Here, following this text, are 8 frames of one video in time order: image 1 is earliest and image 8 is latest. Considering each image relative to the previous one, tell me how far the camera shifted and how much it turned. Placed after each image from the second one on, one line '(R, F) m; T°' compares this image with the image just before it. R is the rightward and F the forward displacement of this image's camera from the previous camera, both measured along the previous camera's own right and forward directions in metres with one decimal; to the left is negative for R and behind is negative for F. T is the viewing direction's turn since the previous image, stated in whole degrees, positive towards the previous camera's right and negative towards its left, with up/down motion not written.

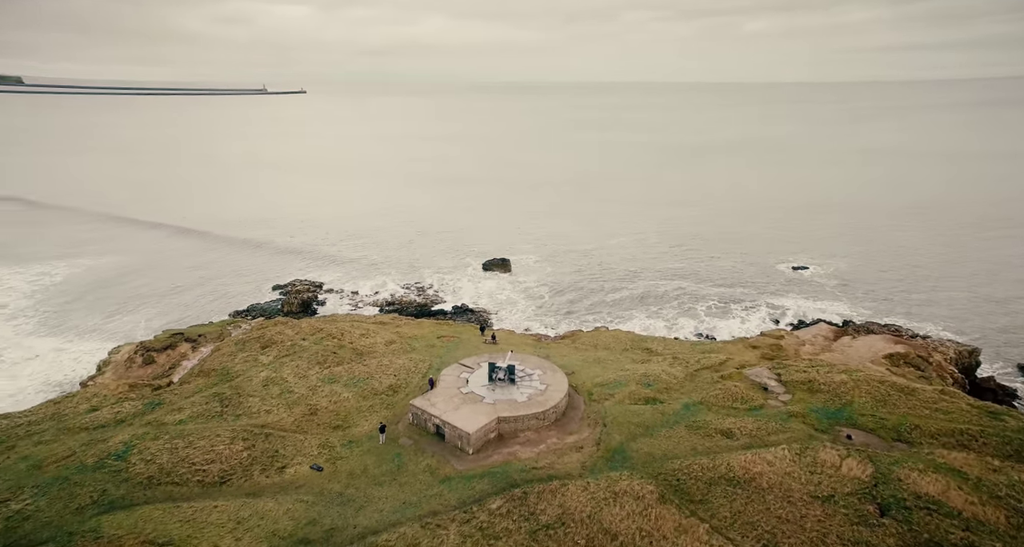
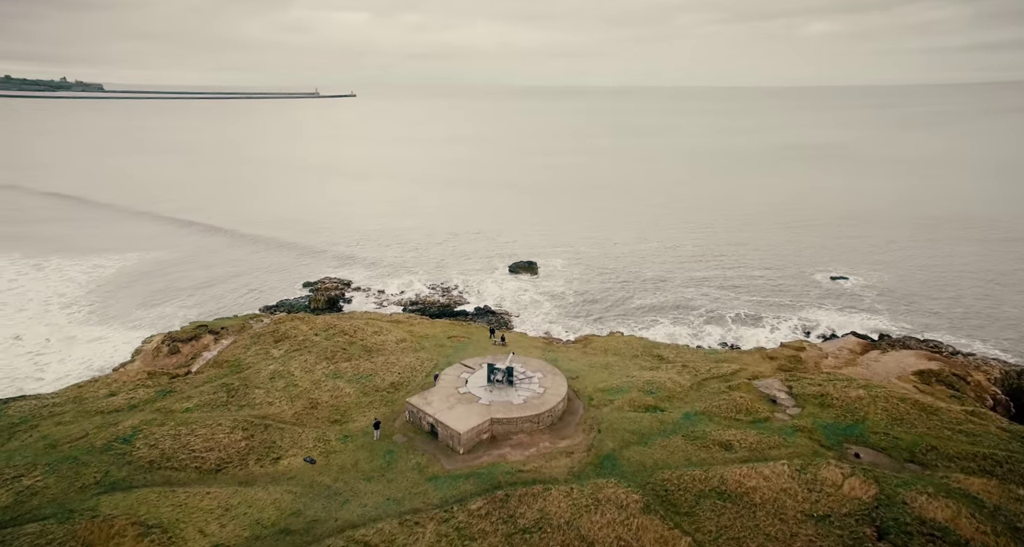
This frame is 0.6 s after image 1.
(+1.2, +0.1) m; -4°
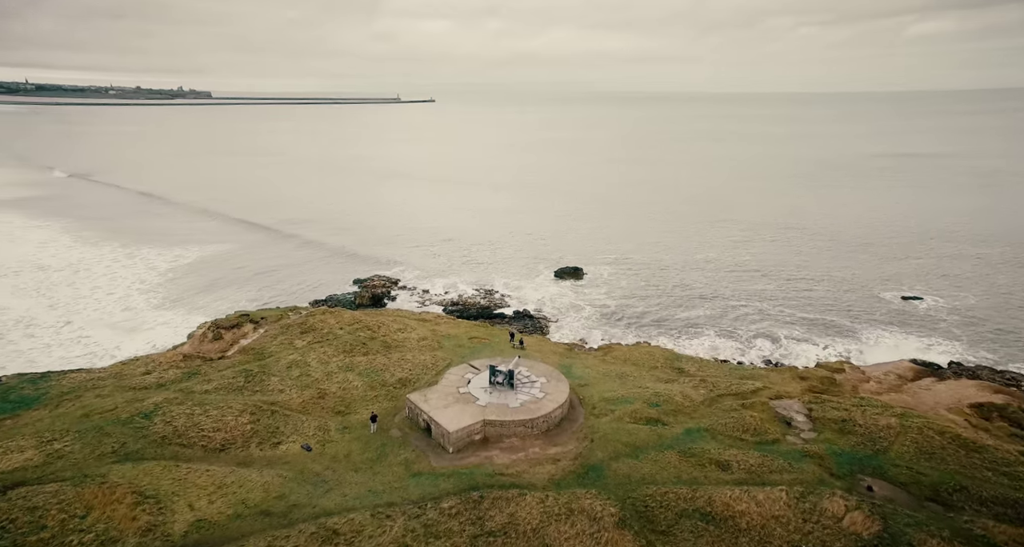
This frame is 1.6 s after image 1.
(+1.9, +0.2) m; -7°
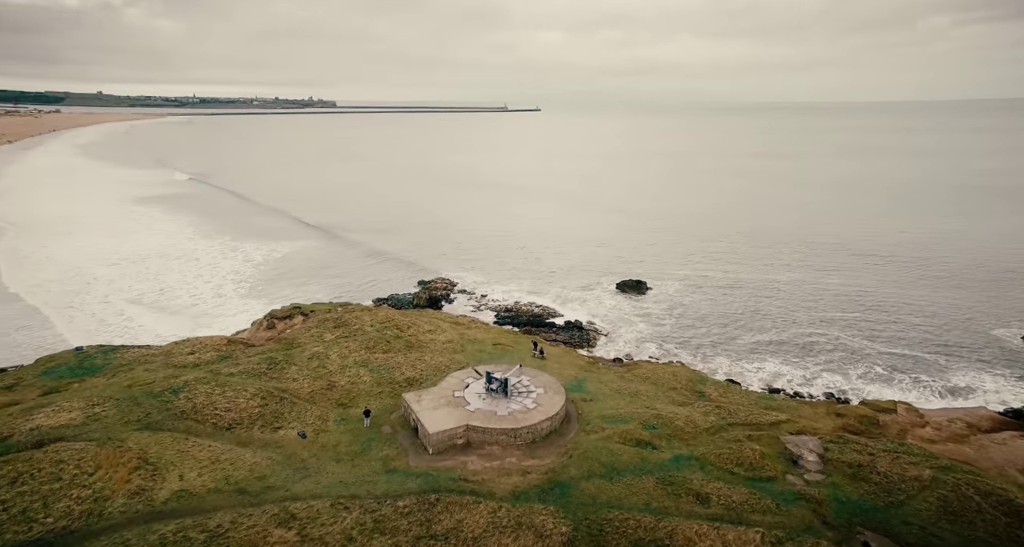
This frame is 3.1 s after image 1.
(+2.8, +0.3) m; -10°
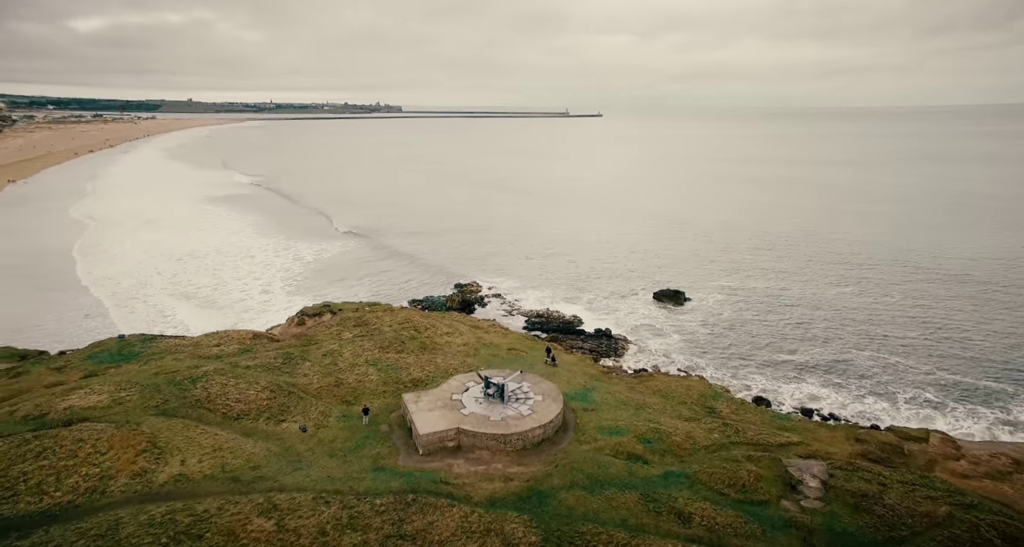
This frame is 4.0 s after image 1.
(+1.7, +0.1) m; -6°
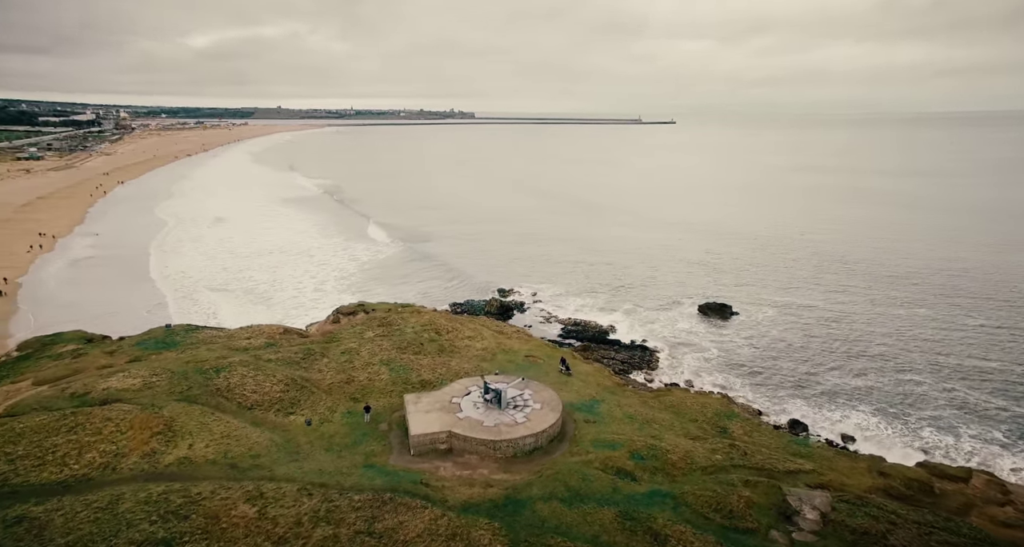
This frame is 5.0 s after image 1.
(+1.9, +0.1) m; -7°
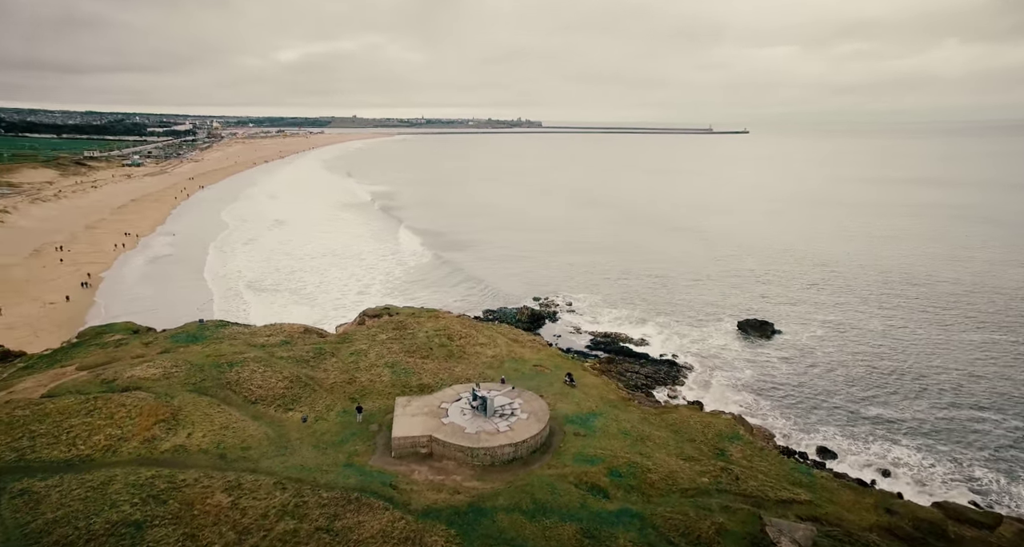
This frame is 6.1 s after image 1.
(+2.1, +0.2) m; -6°
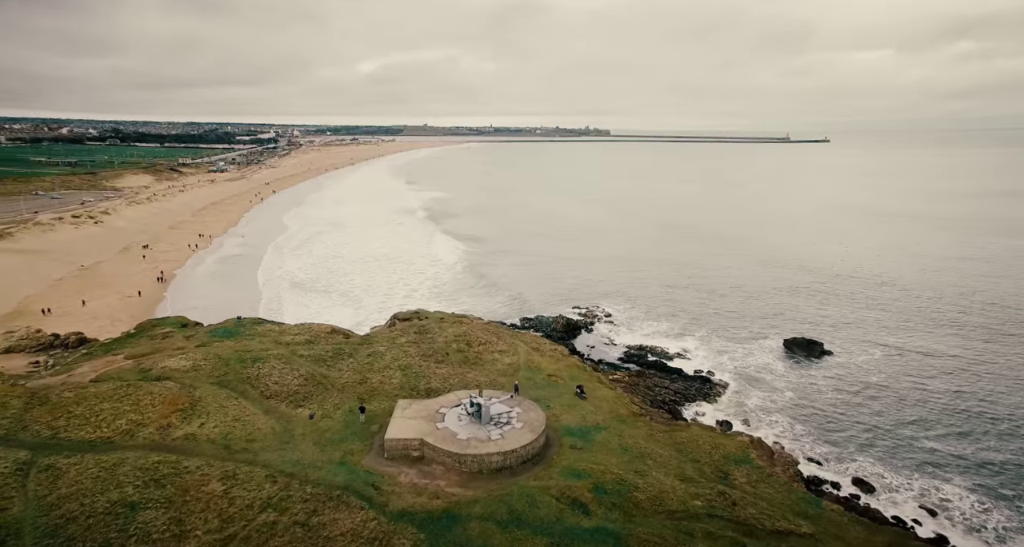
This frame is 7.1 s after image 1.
(+1.9, +0.1) m; -6°
